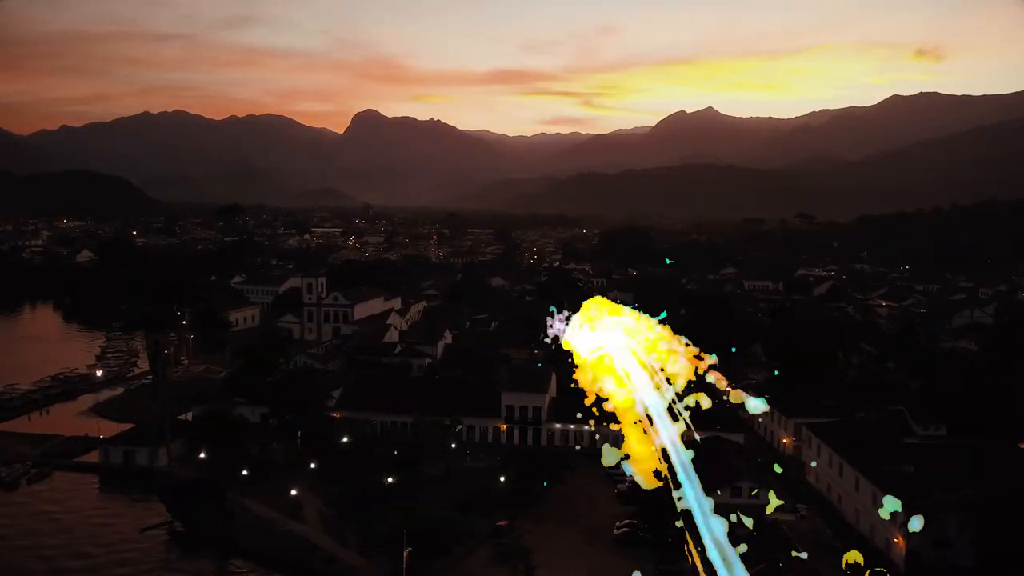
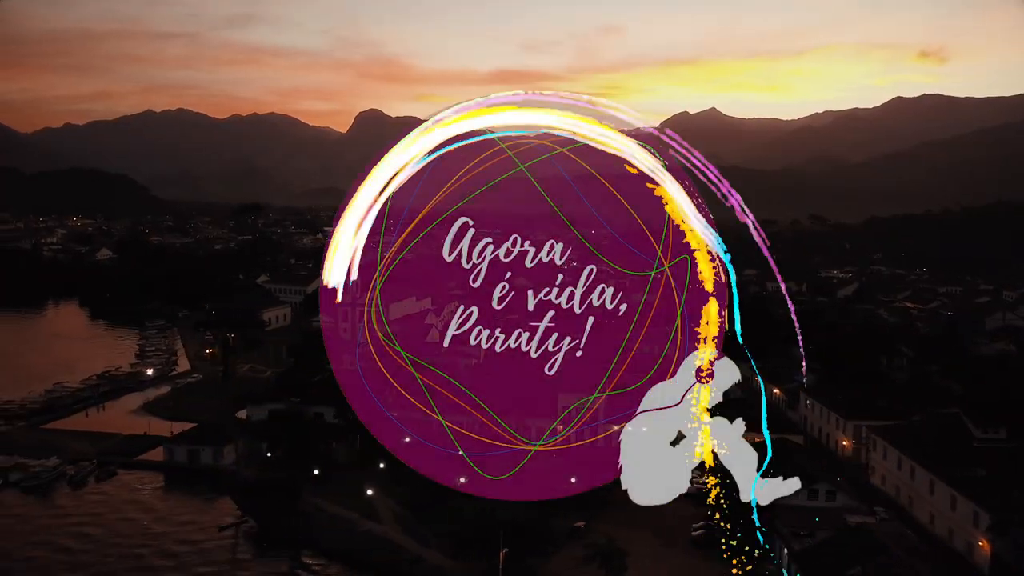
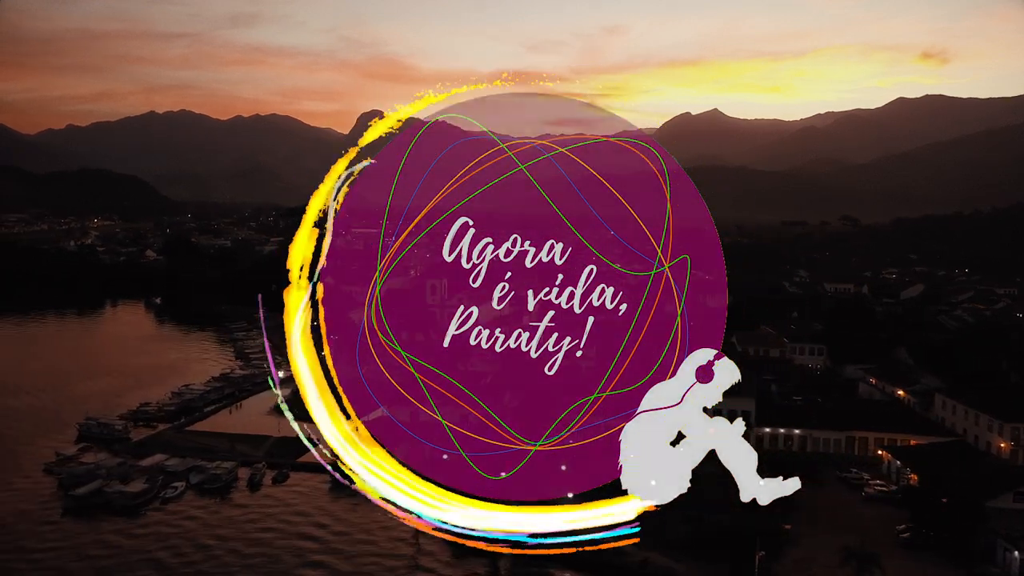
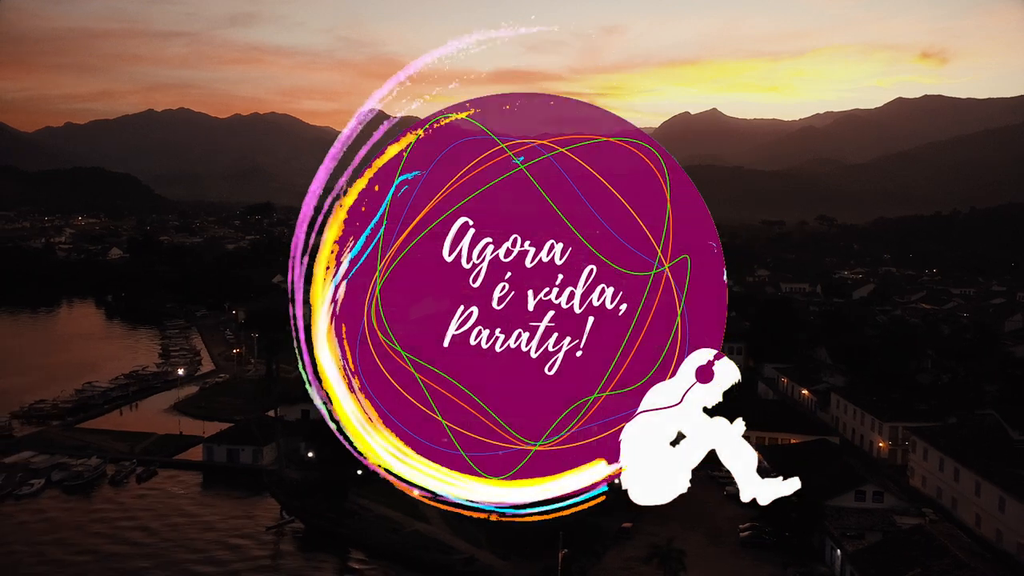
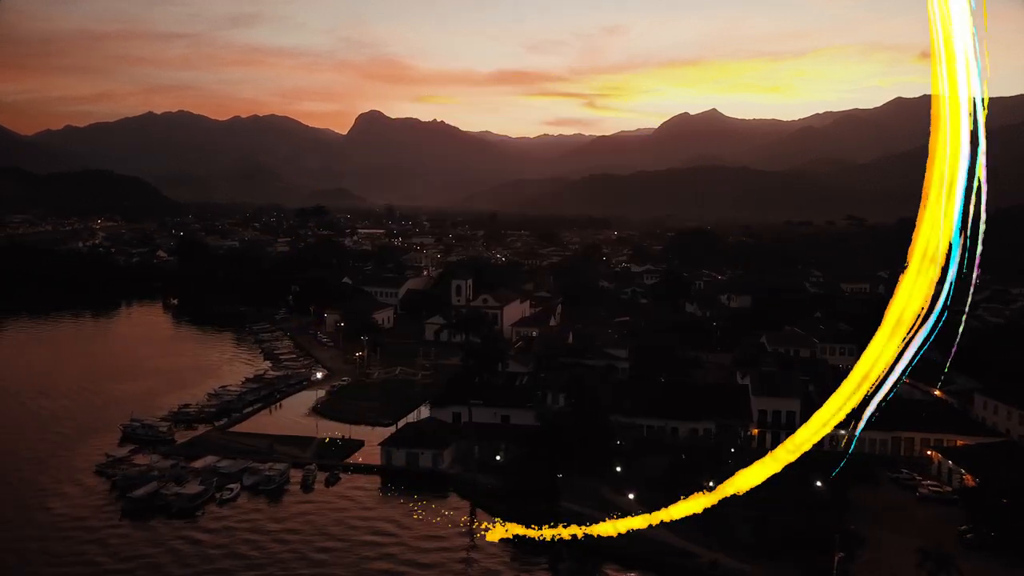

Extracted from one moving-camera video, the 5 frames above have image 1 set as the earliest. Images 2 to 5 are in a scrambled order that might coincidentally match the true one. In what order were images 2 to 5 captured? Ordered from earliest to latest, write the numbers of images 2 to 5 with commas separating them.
2, 4, 3, 5
